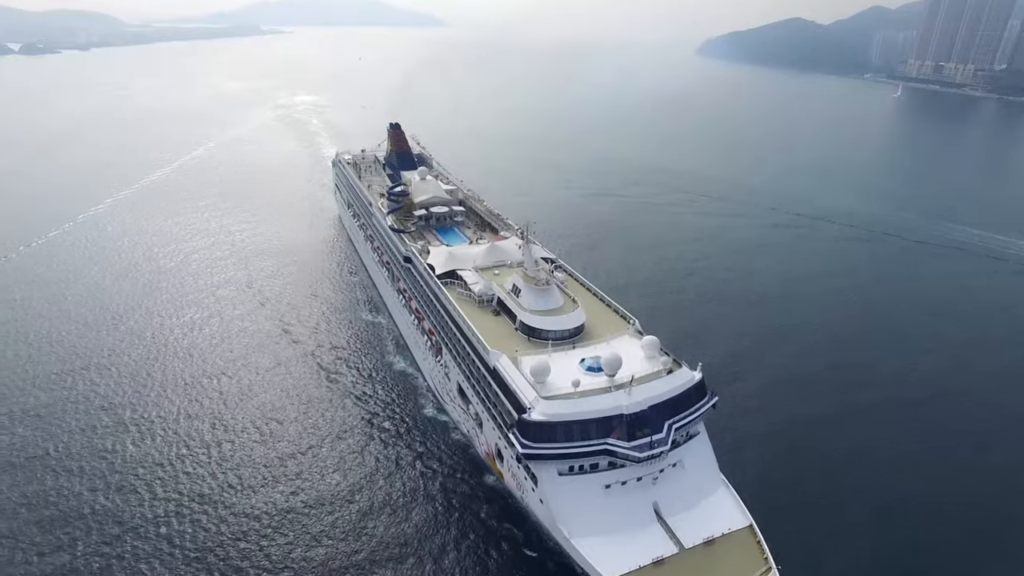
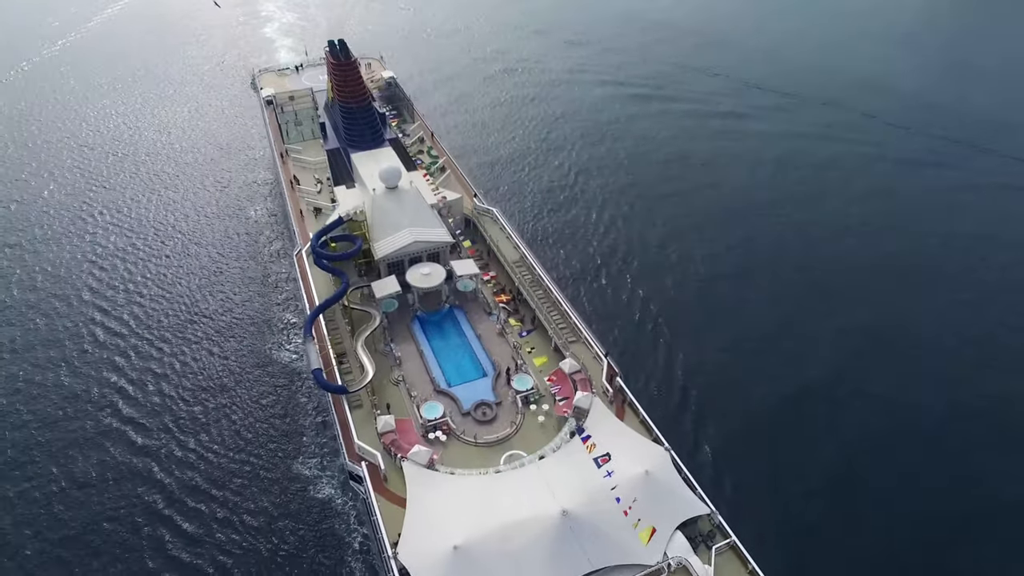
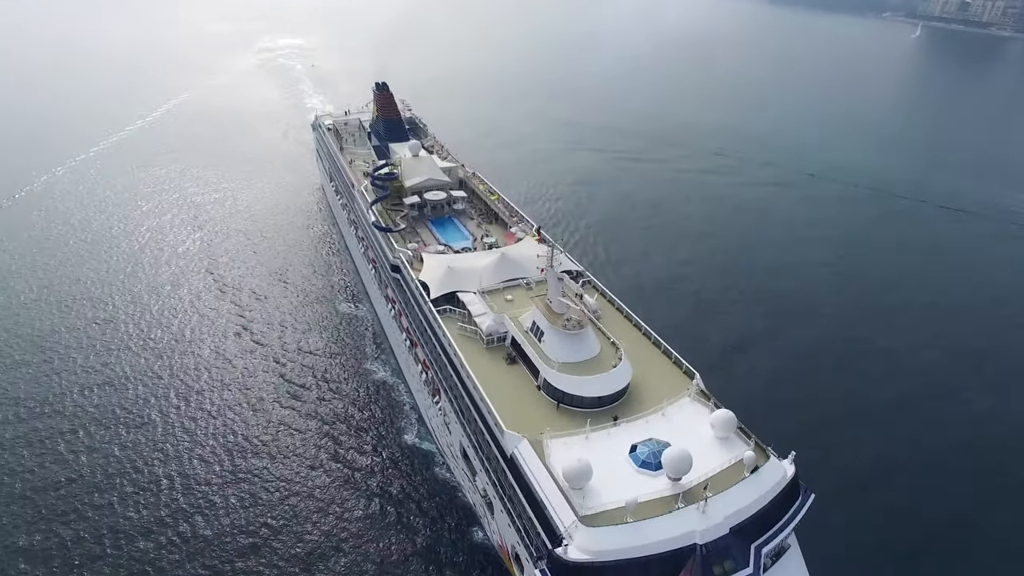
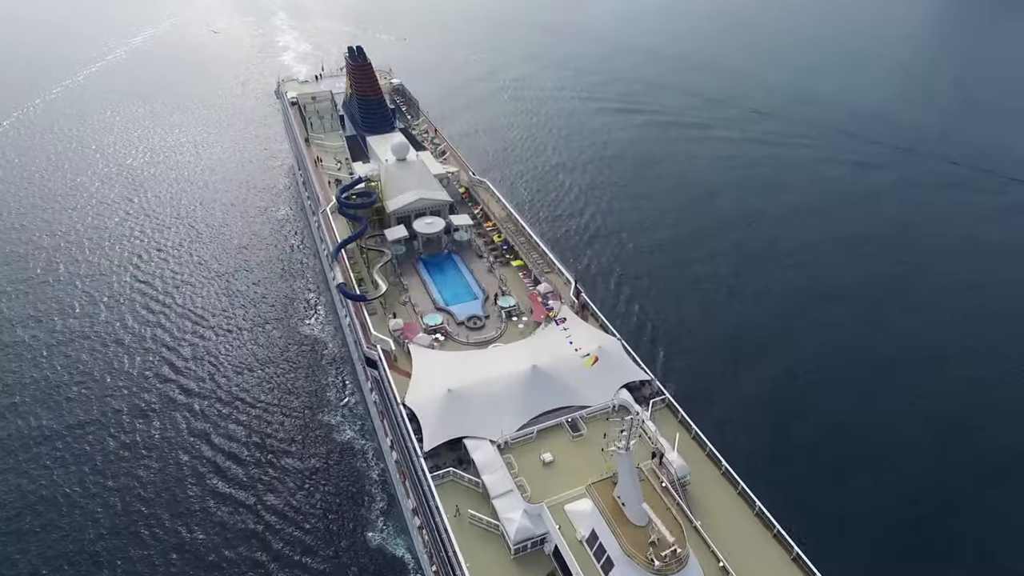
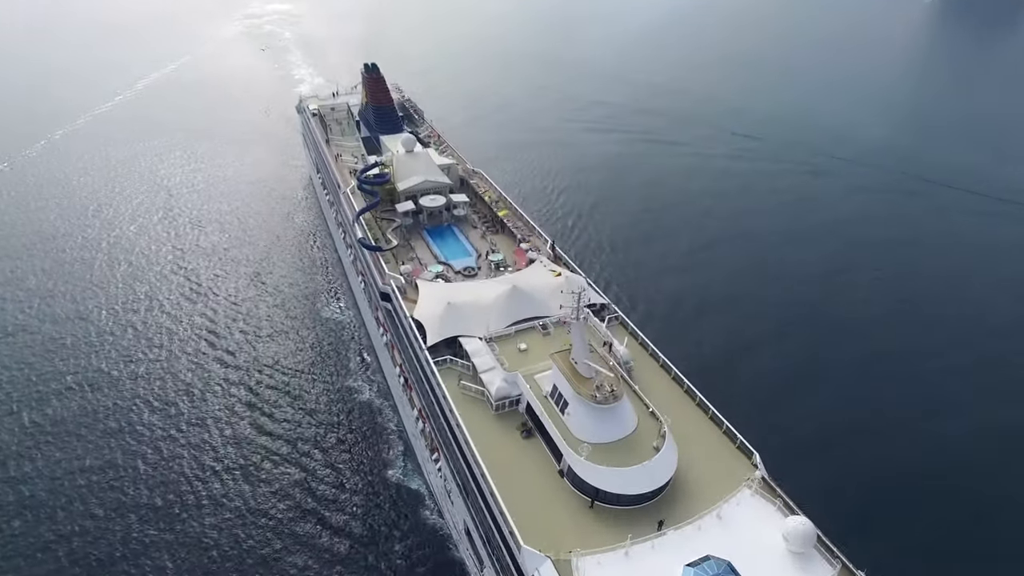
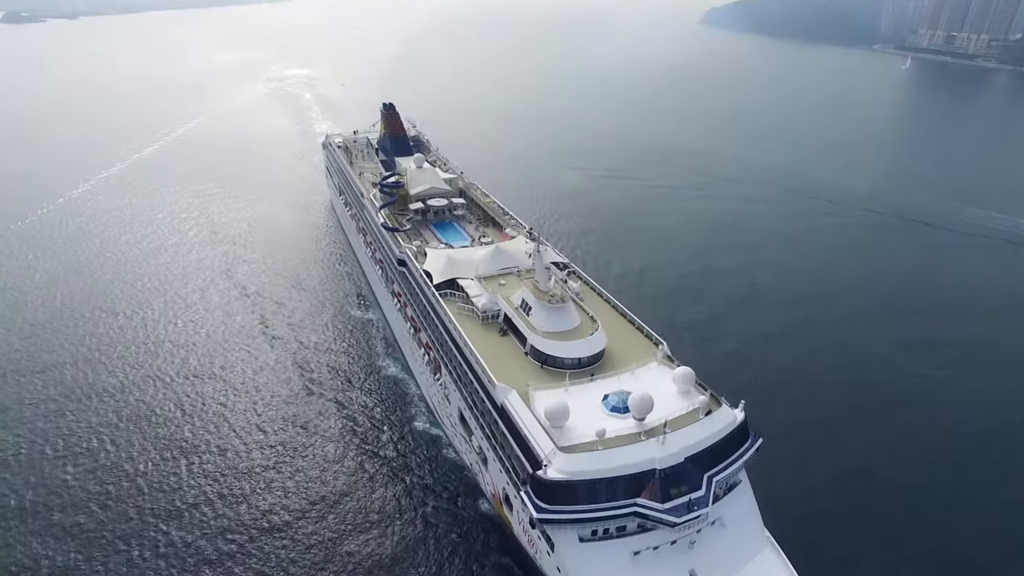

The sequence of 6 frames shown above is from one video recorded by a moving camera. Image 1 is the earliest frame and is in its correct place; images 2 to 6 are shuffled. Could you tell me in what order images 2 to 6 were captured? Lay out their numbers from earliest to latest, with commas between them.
6, 3, 5, 4, 2
